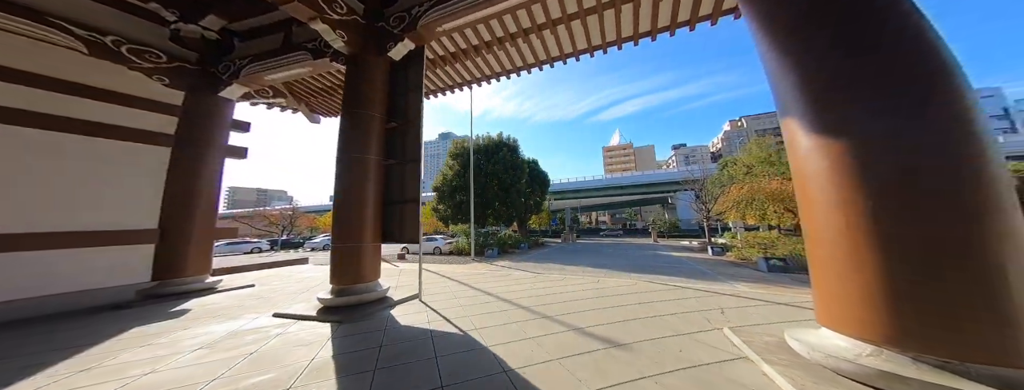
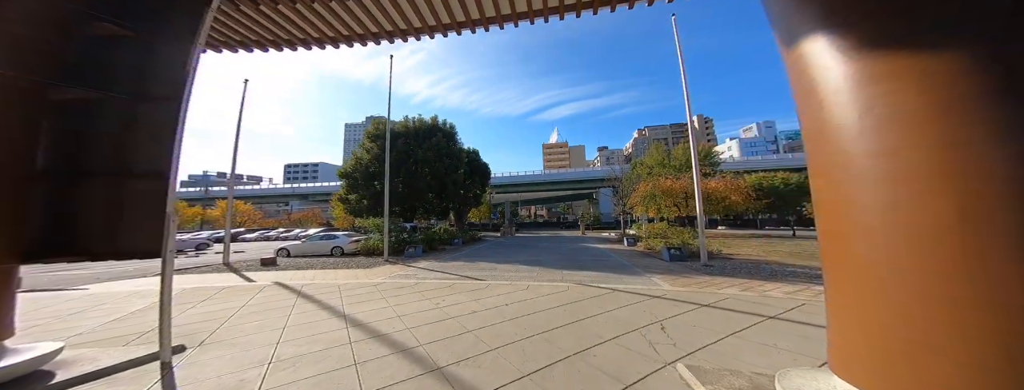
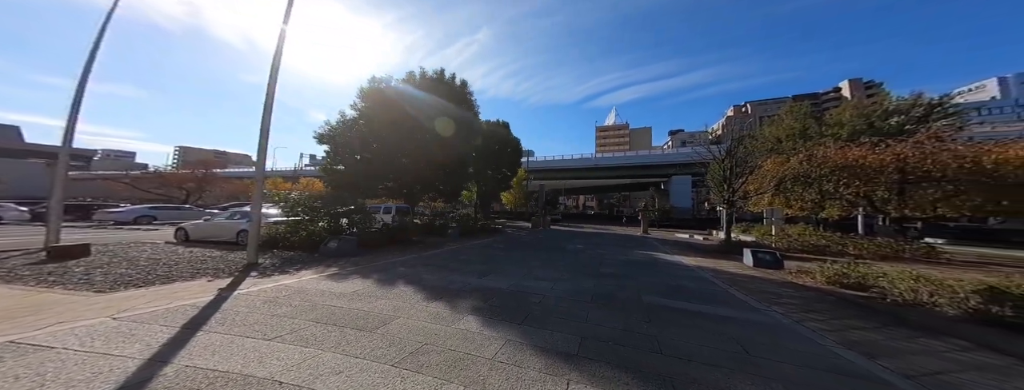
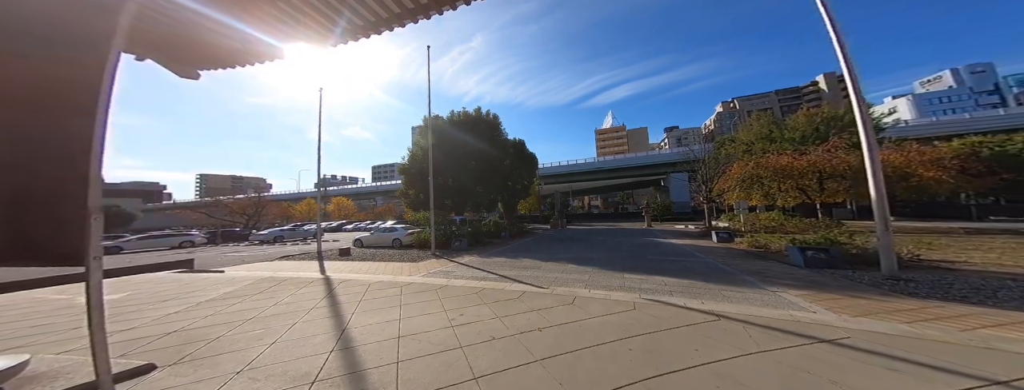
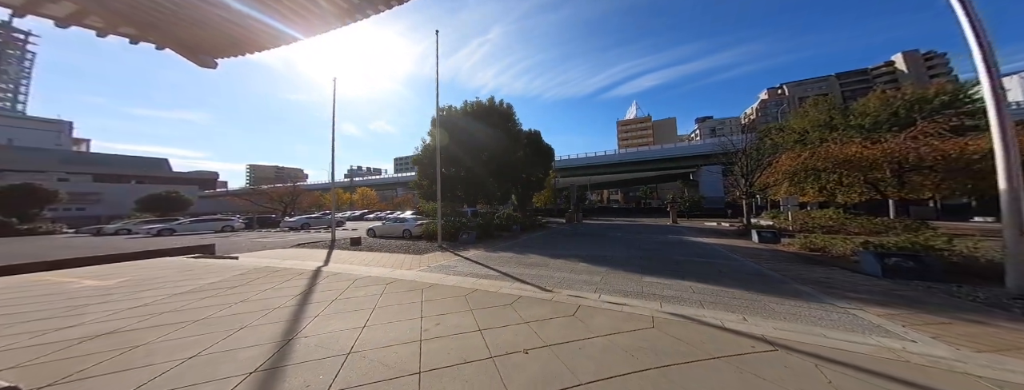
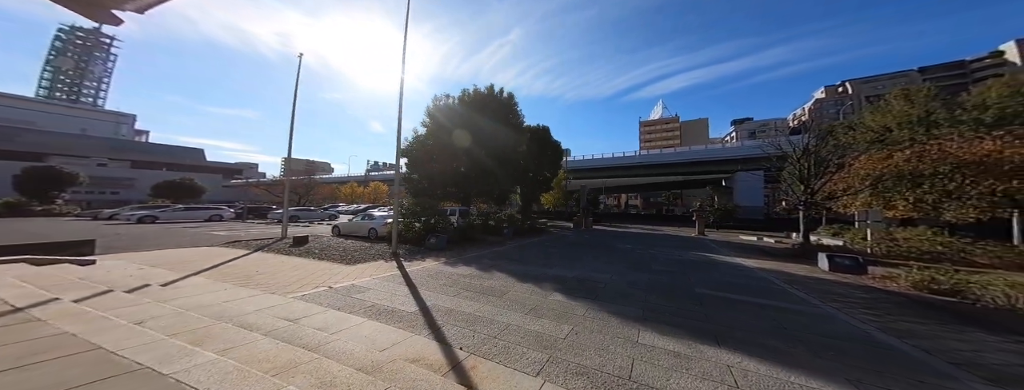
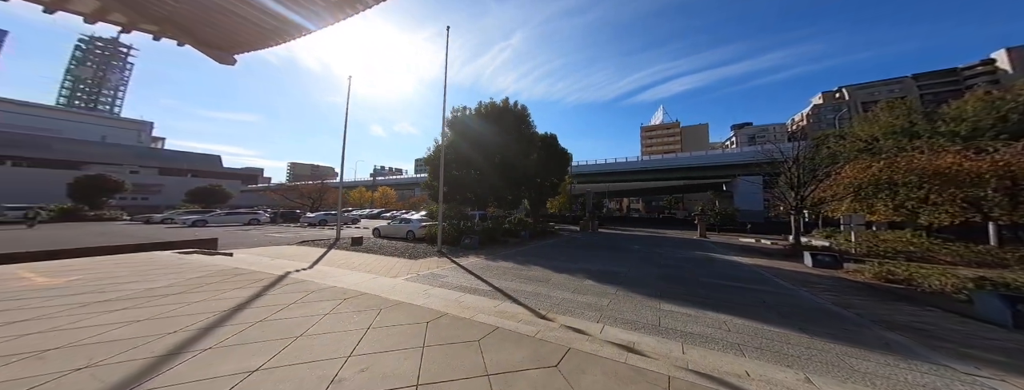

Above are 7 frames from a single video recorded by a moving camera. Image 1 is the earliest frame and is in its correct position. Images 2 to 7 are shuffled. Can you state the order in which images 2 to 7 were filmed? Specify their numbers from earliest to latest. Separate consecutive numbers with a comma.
2, 4, 5, 7, 6, 3
